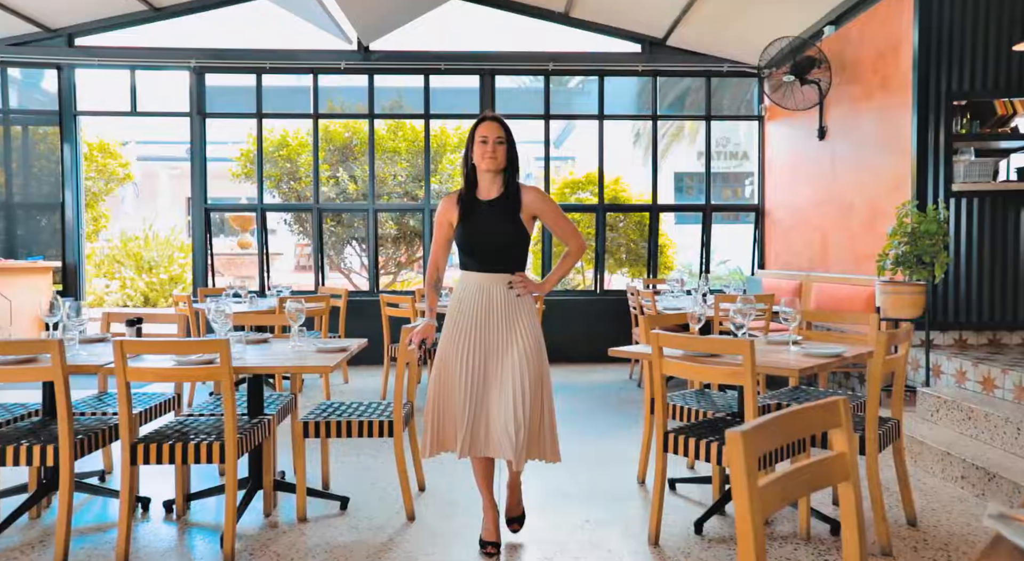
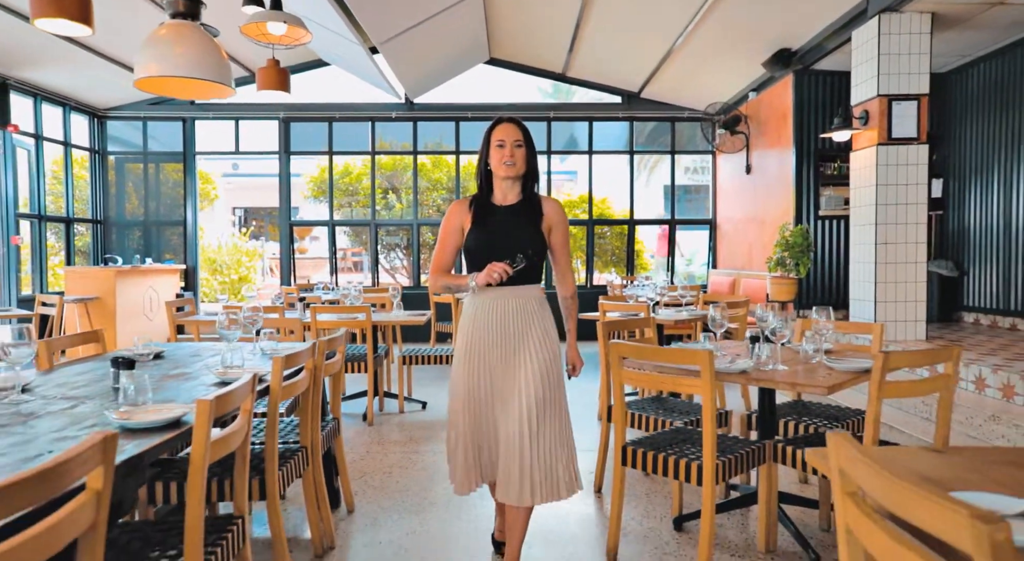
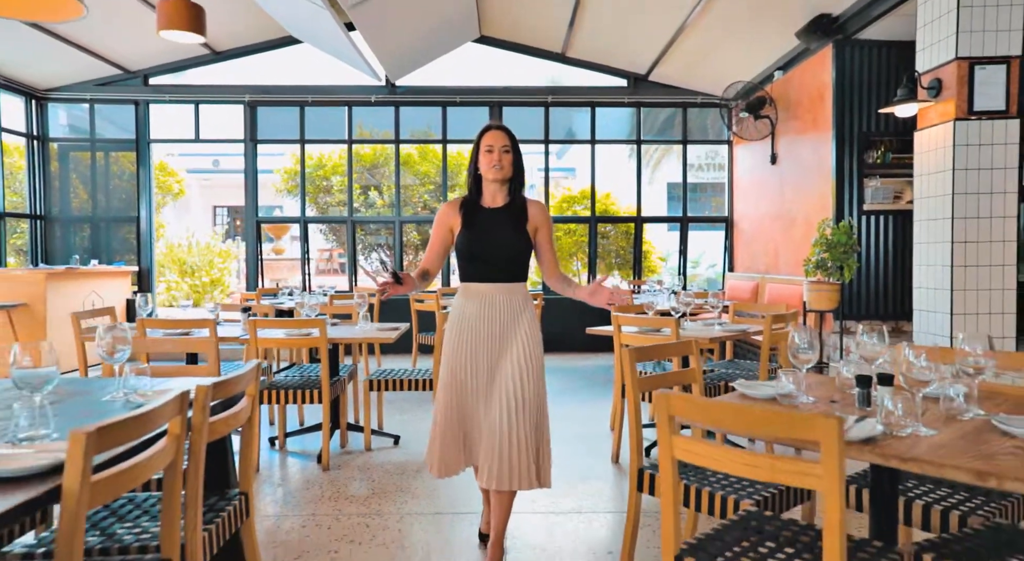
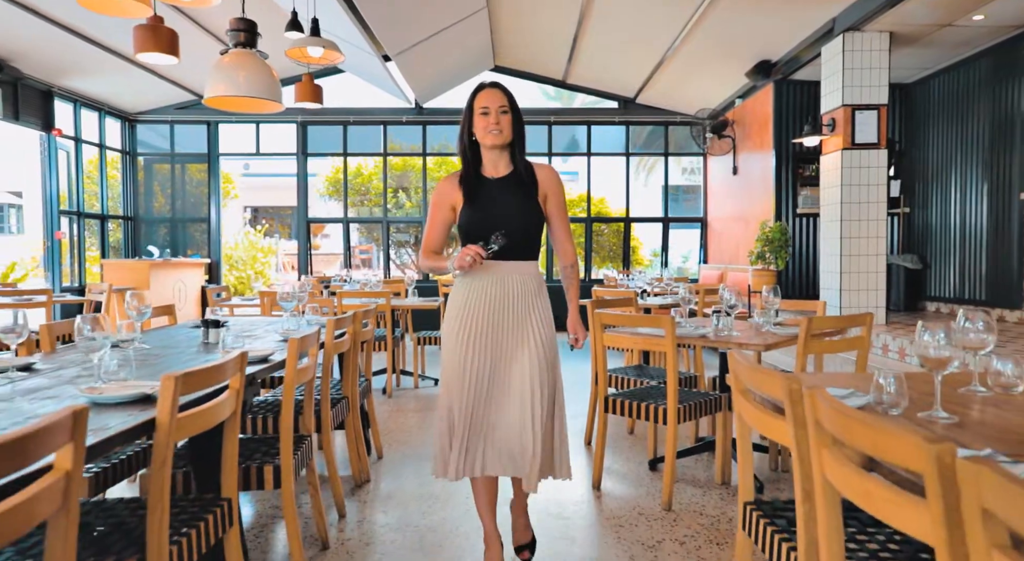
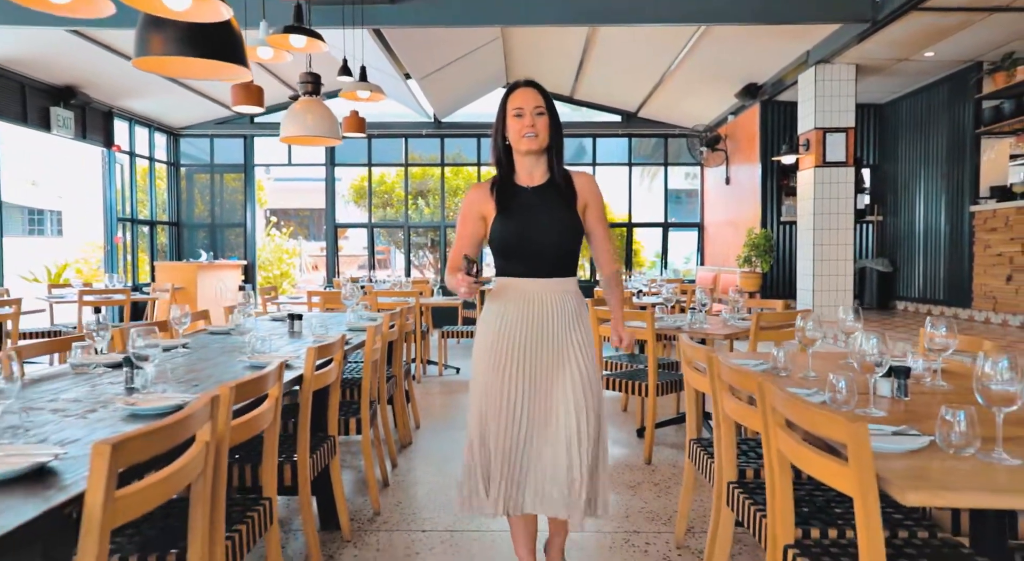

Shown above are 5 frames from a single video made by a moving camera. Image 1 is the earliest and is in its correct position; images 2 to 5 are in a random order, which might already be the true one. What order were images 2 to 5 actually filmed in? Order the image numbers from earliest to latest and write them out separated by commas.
3, 2, 4, 5
